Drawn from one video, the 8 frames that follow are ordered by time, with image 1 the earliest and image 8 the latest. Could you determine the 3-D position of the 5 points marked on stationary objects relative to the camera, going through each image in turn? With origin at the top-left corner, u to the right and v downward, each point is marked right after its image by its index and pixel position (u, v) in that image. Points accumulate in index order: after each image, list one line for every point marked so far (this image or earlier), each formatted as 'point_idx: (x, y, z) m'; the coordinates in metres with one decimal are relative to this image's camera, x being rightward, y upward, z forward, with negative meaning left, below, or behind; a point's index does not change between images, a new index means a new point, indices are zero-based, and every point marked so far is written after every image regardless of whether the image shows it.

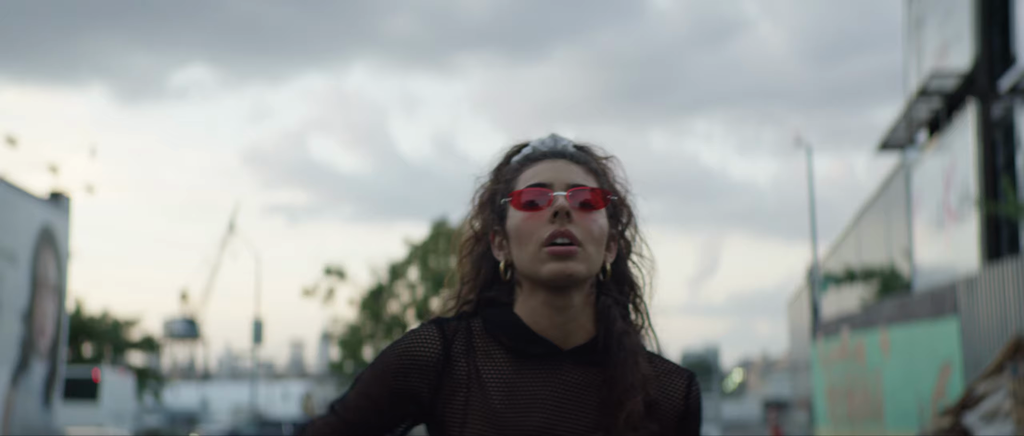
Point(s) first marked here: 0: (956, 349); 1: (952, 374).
0: (+8.7, -2.6, +19.0) m
1: (+8.7, -3.1, +19.3) m
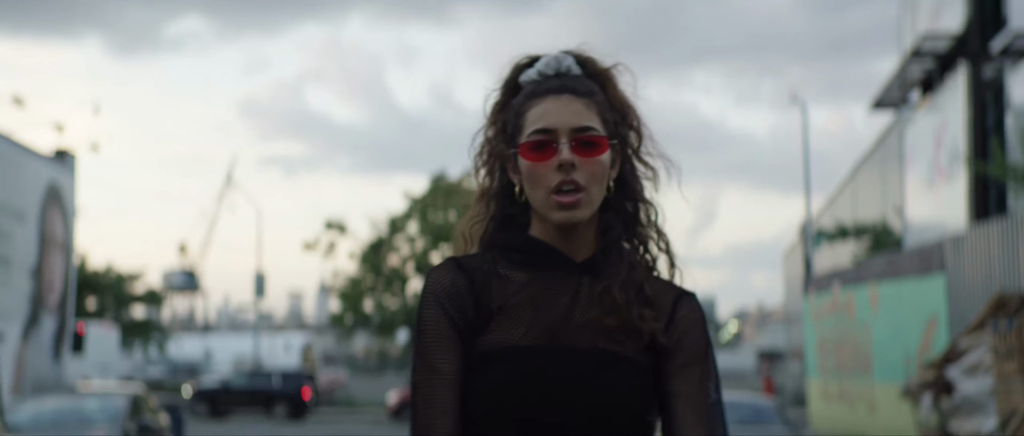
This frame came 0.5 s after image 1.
0: (+8.7, -1.8, +19.6) m
1: (+8.7, -2.3, +19.9) m
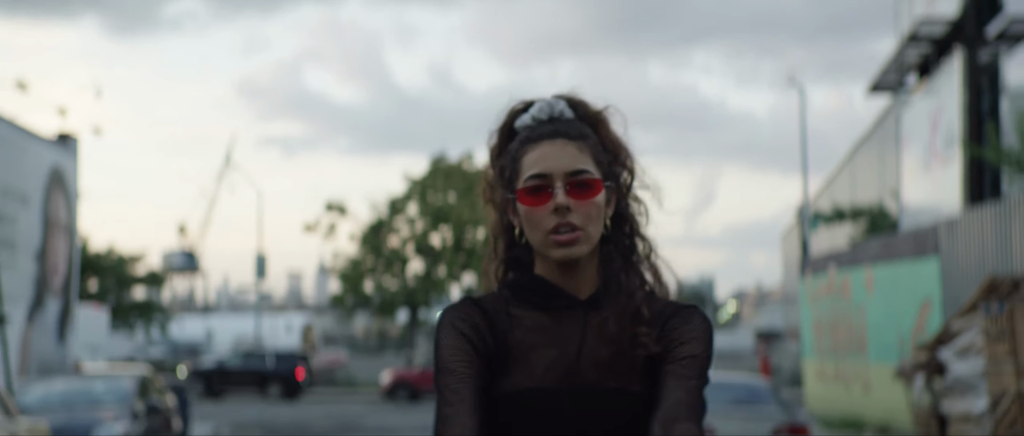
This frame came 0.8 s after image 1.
0: (+8.7, -1.4, +19.9) m
1: (+8.7, -1.9, +20.2) m
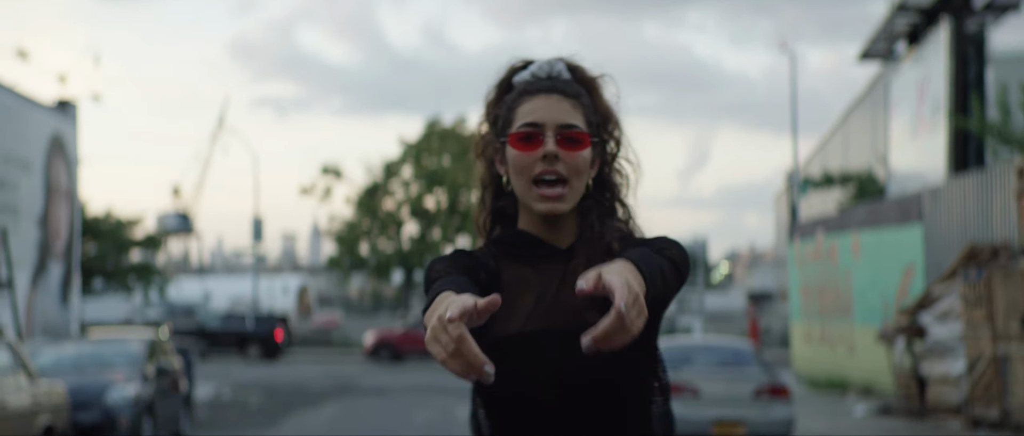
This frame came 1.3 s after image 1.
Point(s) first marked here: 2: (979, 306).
0: (+8.6, -0.8, +20.5) m
1: (+8.6, -1.2, +20.8) m
2: (+7.7, -1.4, +15.9) m
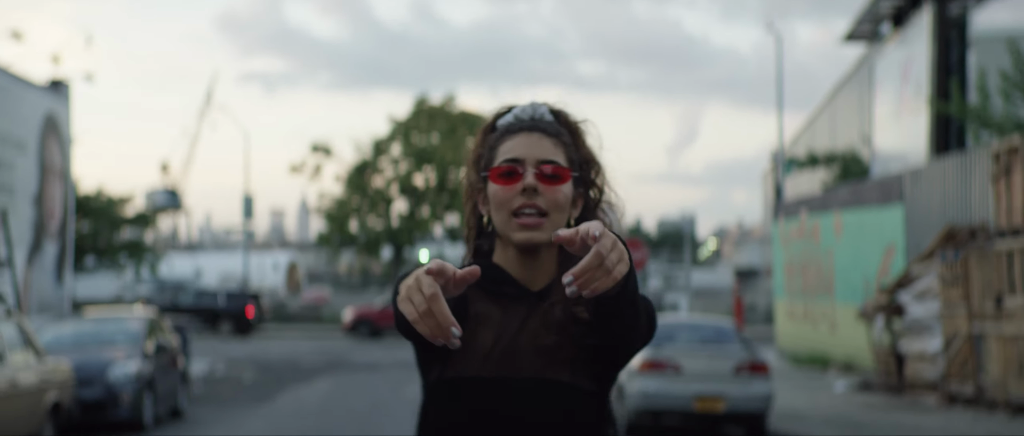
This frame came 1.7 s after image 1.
0: (+8.4, -0.4, +21.0) m
1: (+8.4, -0.8, +21.3) m
2: (+7.5, -1.1, +16.4) m
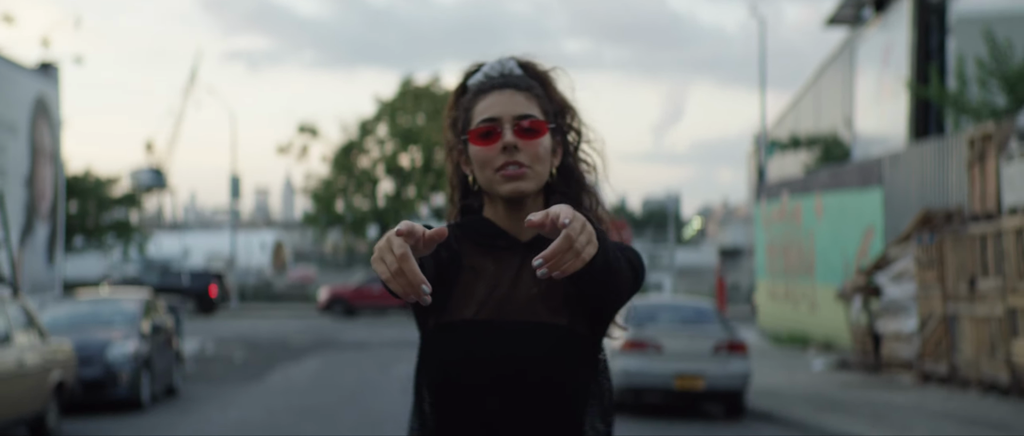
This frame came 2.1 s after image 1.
0: (+8.1, 0.0, +21.5) m
1: (+8.1, -0.4, +21.8) m
2: (+7.3, -0.9, +16.9) m
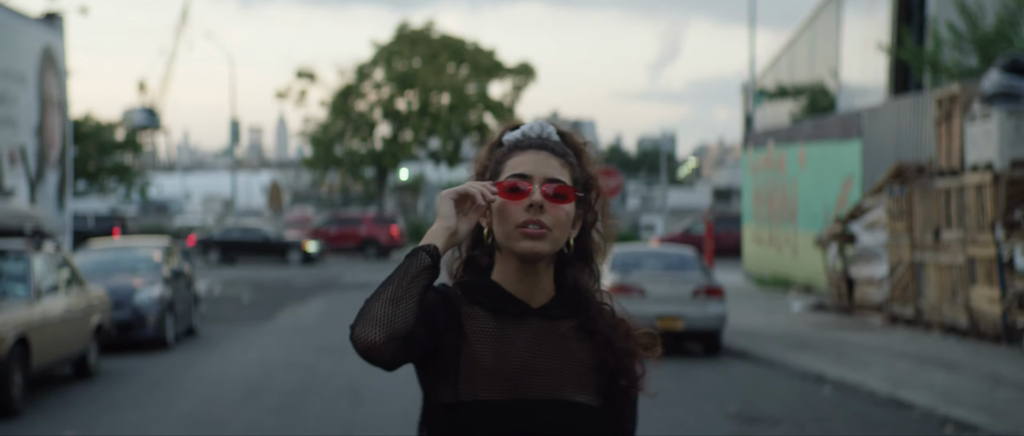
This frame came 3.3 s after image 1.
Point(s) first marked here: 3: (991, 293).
0: (+8.0, +1.2, +22.5) m
1: (+8.0, +0.7, +22.9) m
2: (+7.2, 0.0, +18.0) m
3: (+7.4, -1.1, +14.9) m
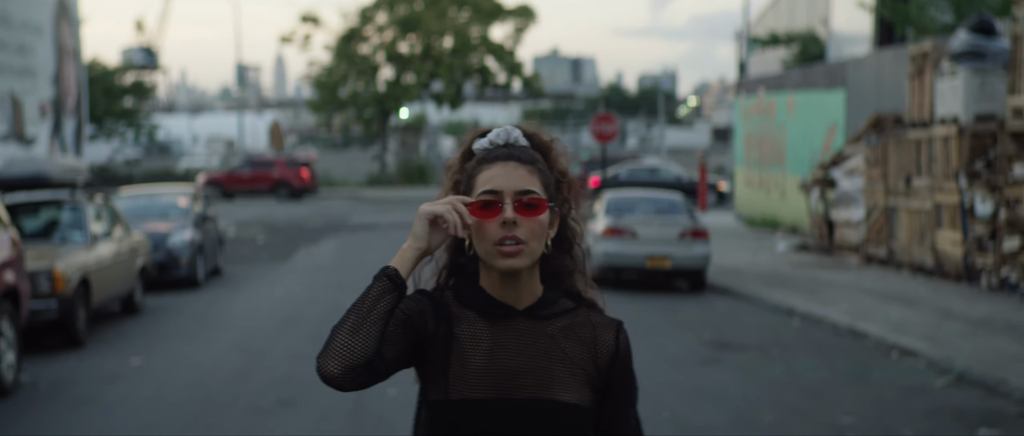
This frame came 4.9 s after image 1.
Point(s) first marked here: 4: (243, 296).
0: (+8.0, +2.5, +23.7) m
1: (+8.0, +2.1, +24.1) m
2: (+7.2, +1.0, +19.2) m
3: (+7.4, -0.3, +16.2) m
4: (-4.3, -1.2, +15.5) m
